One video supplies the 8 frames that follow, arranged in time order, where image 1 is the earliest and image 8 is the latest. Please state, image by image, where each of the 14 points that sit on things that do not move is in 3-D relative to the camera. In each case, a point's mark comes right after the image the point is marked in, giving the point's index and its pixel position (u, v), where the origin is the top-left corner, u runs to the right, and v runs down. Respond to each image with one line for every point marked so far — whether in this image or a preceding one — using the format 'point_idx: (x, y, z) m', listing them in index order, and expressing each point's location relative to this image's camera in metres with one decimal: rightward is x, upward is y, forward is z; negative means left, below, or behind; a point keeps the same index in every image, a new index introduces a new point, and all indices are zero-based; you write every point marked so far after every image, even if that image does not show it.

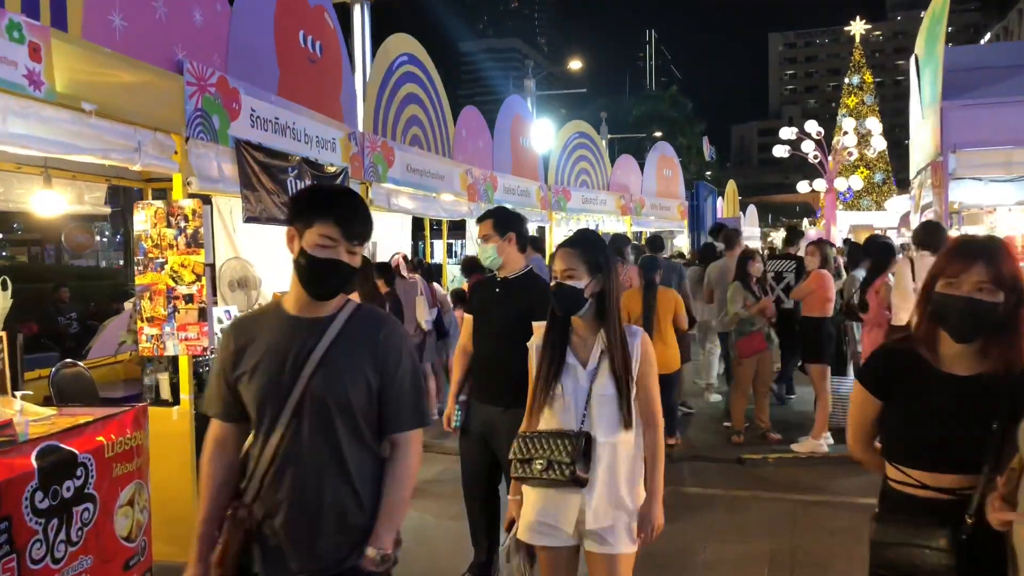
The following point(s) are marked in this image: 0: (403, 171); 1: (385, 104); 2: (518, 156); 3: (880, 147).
0: (-1.1, +1.1, +8.3) m
1: (-1.2, +1.8, +8.3) m
2: (+0.1, +1.9, +12.5) m
3: (+8.4, +3.2, +19.7) m
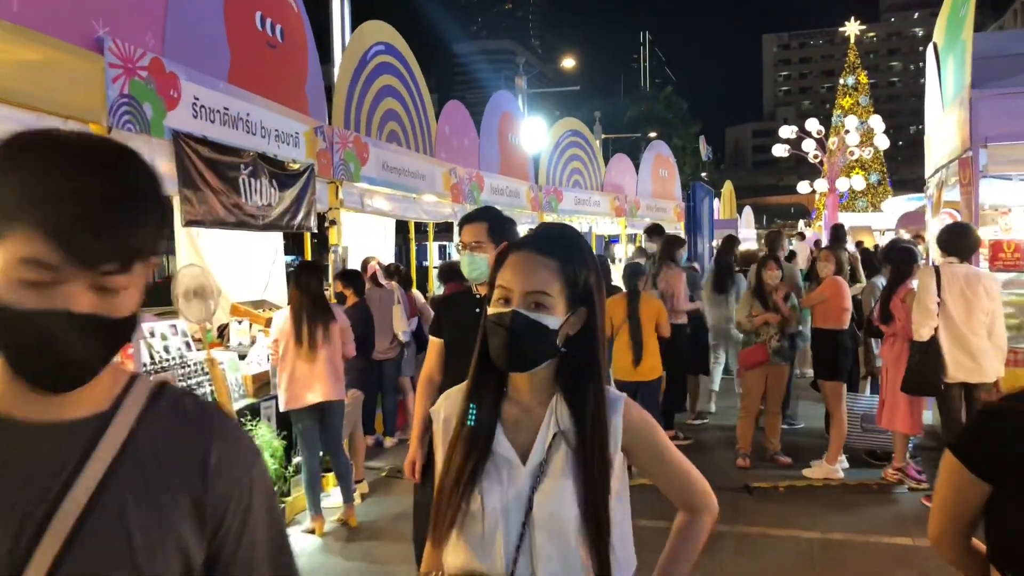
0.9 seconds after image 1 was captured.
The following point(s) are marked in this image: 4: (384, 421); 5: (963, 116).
0: (-1.2, +1.1, +7.7) m
1: (-1.4, +1.7, +7.6) m
2: (-0.1, +1.8, +11.9) m
3: (+8.2, +3.1, +19.1) m
4: (-1.1, -1.2, +7.6) m
5: (+3.1, +1.2, +6.0) m
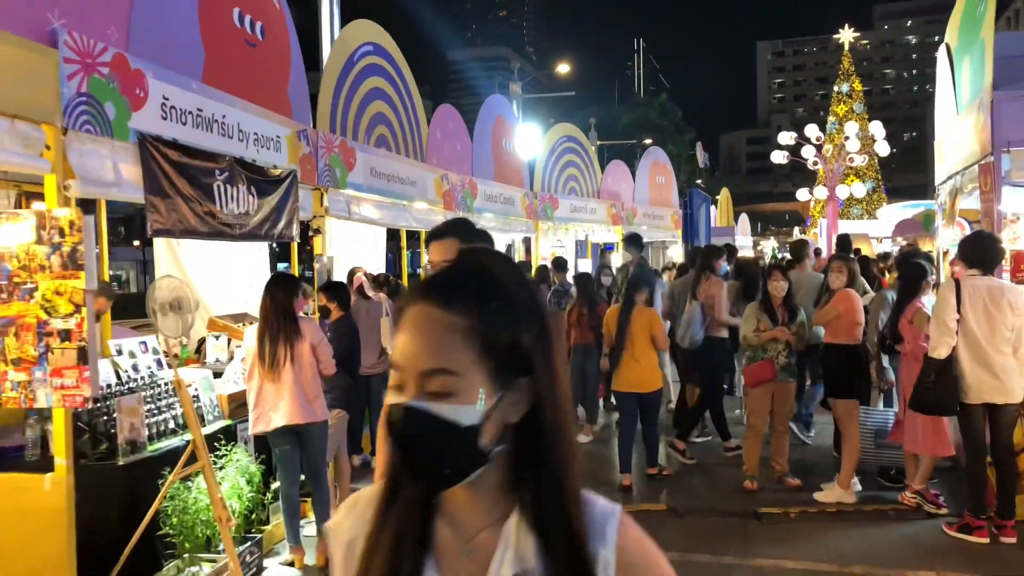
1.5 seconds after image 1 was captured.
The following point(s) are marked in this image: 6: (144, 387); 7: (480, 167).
0: (-1.2, +1.0, +7.3) m
1: (-1.4, +1.6, +7.3) m
2: (-0.1, +1.7, +11.5) m
3: (+8.1, +3.0, +18.9) m
4: (-1.2, -1.3, +7.2) m
5: (+3.1, +1.1, +5.7) m
6: (-1.9, -0.5, +4.6) m
7: (-0.4, +1.5, +10.9) m
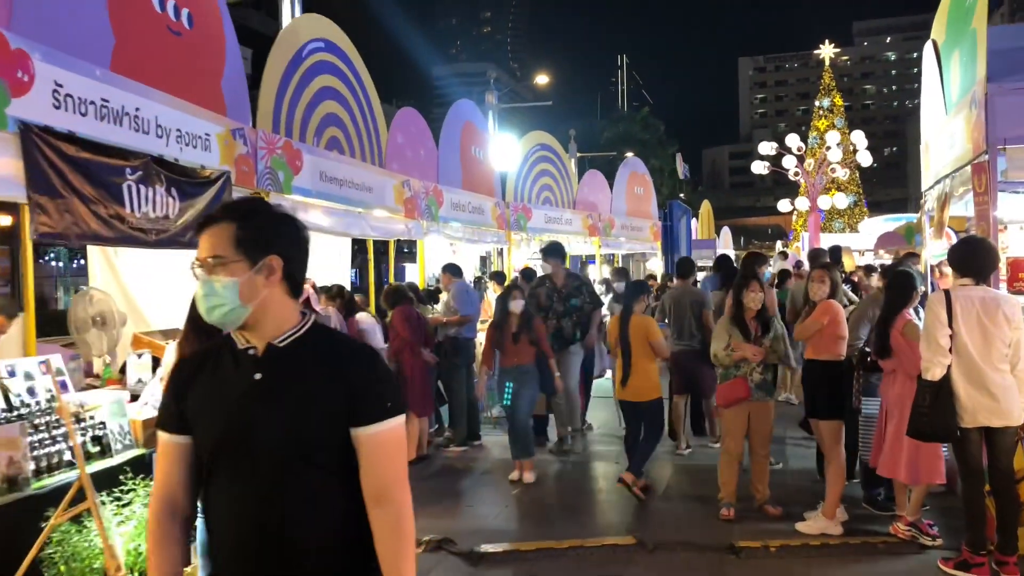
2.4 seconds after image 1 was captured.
0: (-1.6, +0.9, +6.8) m
1: (-1.7, +1.5, +6.8) m
2: (-0.5, +1.5, +11.0) m
3: (+7.6, +2.7, +18.5) m
4: (-1.5, -1.4, +6.6) m
5: (+2.8, +1.0, +5.2) m
6: (-2.2, -0.6, +4.0) m
7: (-0.8, +1.4, +10.4) m
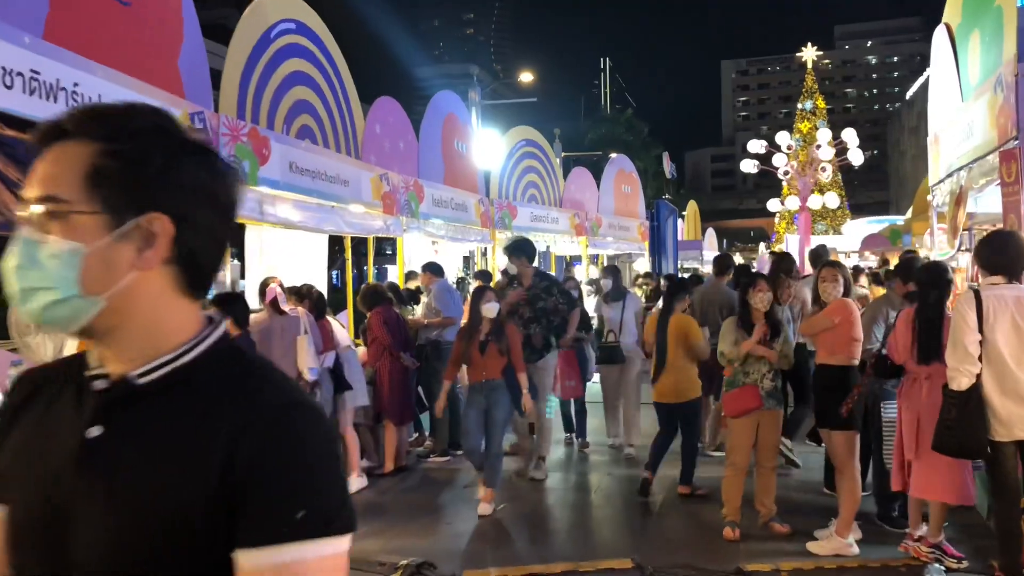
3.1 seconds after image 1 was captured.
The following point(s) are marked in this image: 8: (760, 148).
0: (-1.7, +0.9, +6.3) m
1: (-1.8, +1.5, +6.3) m
2: (-0.7, +1.5, +10.5) m
3: (+7.2, +2.7, +18.2) m
4: (-1.6, -1.4, +6.1) m
5: (+2.7, +1.1, +4.8) m
6: (-2.3, -0.6, +3.5) m
7: (-1.0, +1.4, +9.9) m
8: (+5.6, +3.2, +19.6) m
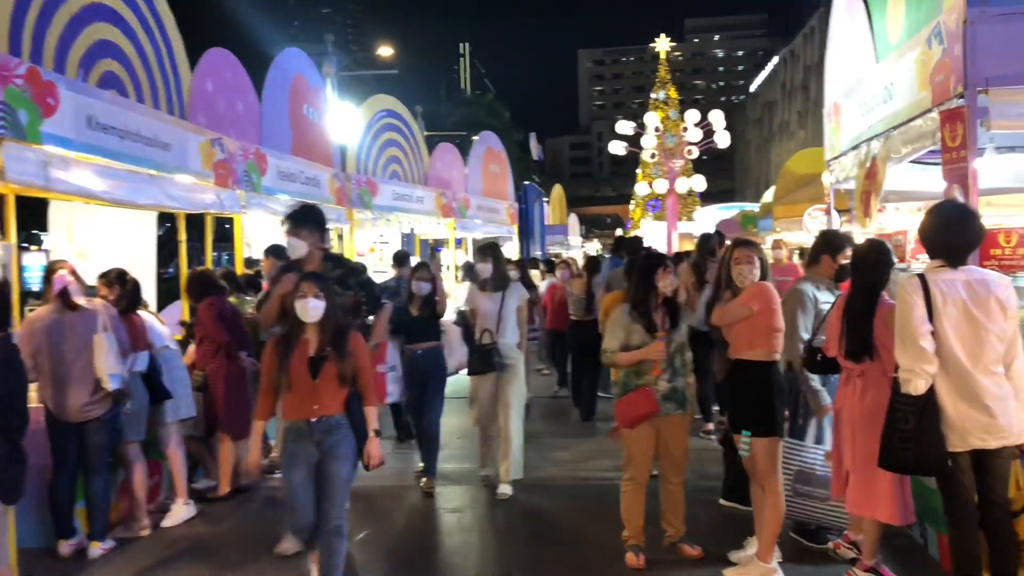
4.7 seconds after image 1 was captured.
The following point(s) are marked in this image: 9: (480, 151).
0: (-2.5, +0.9, +5.0) m
1: (-2.7, +1.6, +4.9) m
2: (-2.3, +1.7, +9.3) m
3: (+4.4, +3.0, +18.1) m
4: (-2.4, -1.3, +4.9) m
5: (+2.1, +1.1, +4.2) m
6: (-2.6, -0.5, +2.1) m
7: (-2.4, +1.5, +8.6) m
8: (+2.5, +3.5, +19.2) m
9: (-0.6, +2.4, +14.9) m
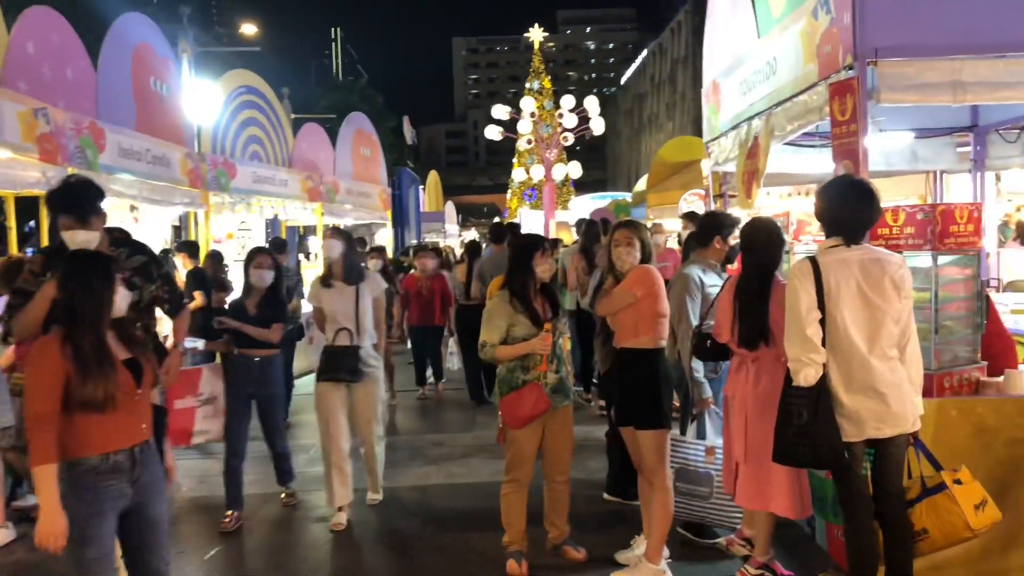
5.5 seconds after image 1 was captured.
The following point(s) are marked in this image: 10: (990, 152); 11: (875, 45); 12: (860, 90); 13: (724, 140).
0: (-3.2, +1.0, +4.1) m
1: (-3.3, +1.6, +4.0) m
2: (-3.6, +1.7, +8.4) m
3: (+1.7, +3.3, +18.1) m
4: (-3.0, -1.2, +4.1) m
5: (+1.5, +1.2, +4.0) m
6: (-2.9, -0.5, +1.3) m
7: (-3.6, +1.6, +7.7) m
8: (-0.2, +3.8, +18.9) m
9: (-2.7, +2.6, +14.3) m
10: (+3.7, +1.1, +6.7) m
11: (+1.5, +1.0, +3.7) m
12: (+1.5, +0.8, +3.7) m
13: (+1.5, +1.1, +6.2) m
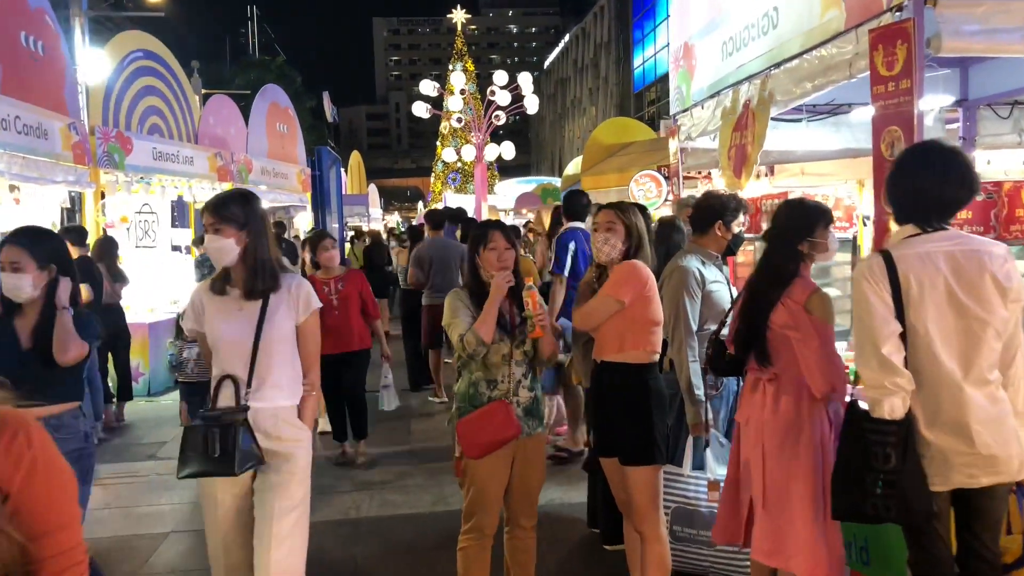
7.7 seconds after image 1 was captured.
0: (-3.3, +1.0, +2.9) m
1: (-3.5, +1.6, +2.8) m
2: (-4.1, +1.8, +7.2) m
3: (+0.3, +3.5, +17.2) m
4: (-3.2, -1.3, +2.9) m
5: (+1.3, +1.2, +3.2) m
6: (-2.8, -0.6, +0.2) m
7: (-4.0, +1.6, +6.5) m
8: (-1.7, +4.0, +17.8) m
9: (-3.7, +2.7, +13.0) m
10: (+3.3, +1.1, +6.1) m
11: (+1.4, +1.0, +2.9) m
12: (+1.4, +0.8, +2.9) m
13: (+1.1, +1.1, +5.4) m
